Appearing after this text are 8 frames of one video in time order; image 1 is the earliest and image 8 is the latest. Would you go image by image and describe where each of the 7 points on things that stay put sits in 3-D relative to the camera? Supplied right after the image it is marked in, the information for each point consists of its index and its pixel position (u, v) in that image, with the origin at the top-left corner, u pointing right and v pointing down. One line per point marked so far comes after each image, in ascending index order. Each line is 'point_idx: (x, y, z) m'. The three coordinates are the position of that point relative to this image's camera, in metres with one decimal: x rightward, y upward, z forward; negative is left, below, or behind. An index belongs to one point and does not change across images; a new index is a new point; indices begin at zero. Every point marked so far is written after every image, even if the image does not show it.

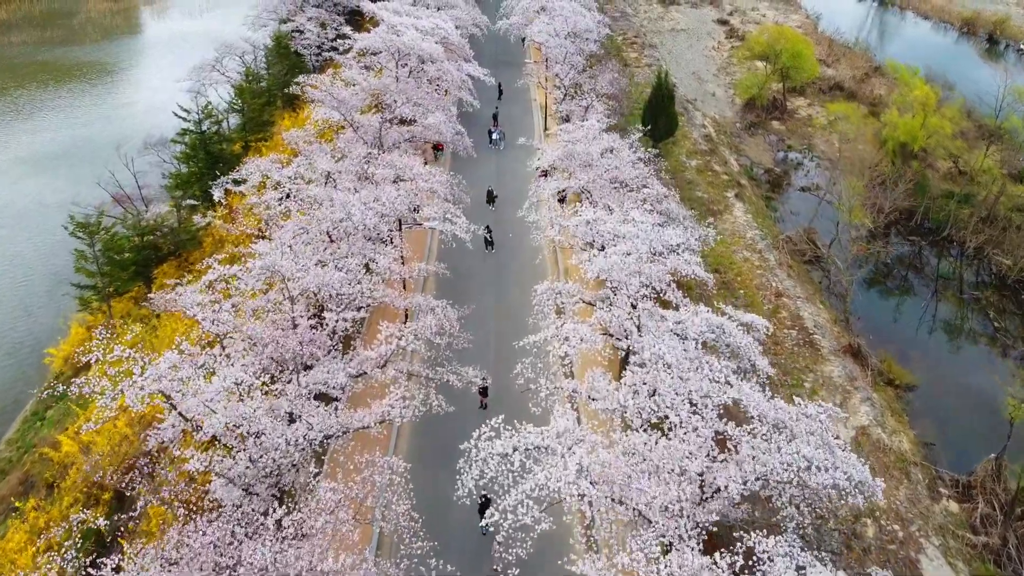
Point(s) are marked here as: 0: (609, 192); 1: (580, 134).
0: (+2.9, +2.8, +17.5) m
1: (+2.3, +5.1, +19.6) m
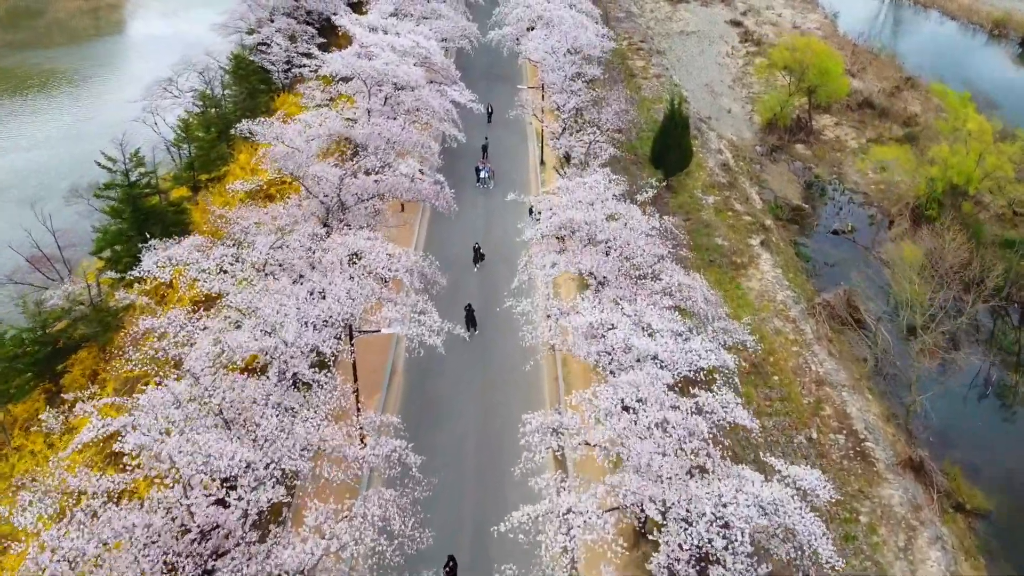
0: (+2.5, +0.2, +14.1) m
1: (+1.9, +2.6, +16.1) m
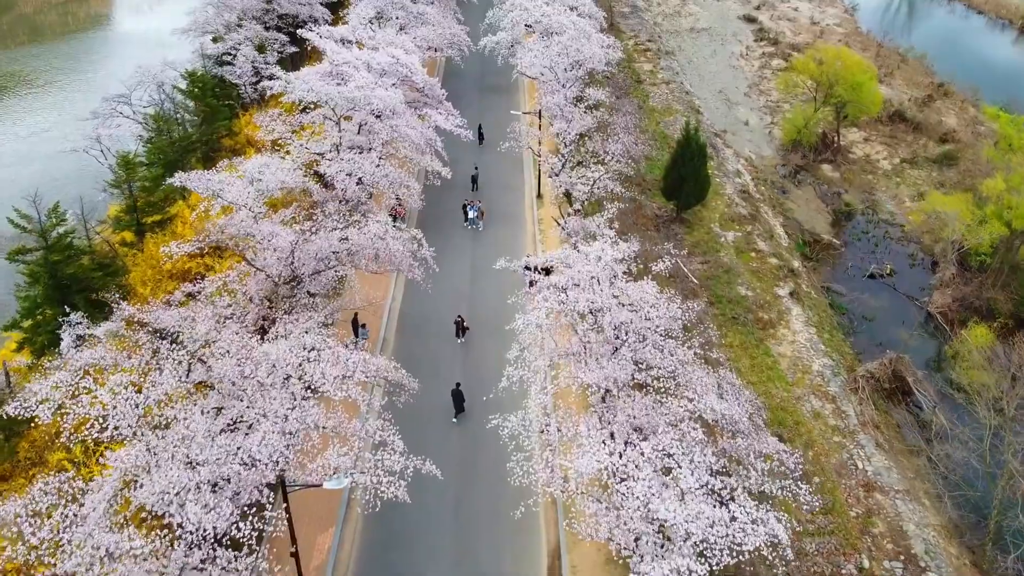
0: (+2.3, -2.0, +11.2) m
1: (+1.7, +0.4, +13.2) m
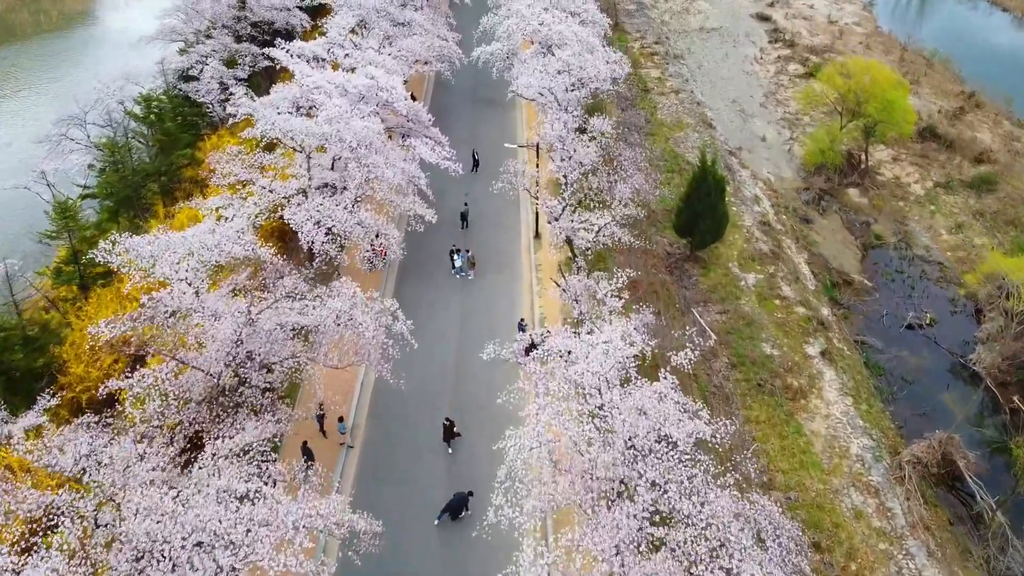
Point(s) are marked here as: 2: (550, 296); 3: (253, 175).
0: (+2.1, -3.9, +9.0) m
1: (+1.5, -1.5, +10.9) m
2: (+1.1, -0.3, +16.9) m
3: (-7.4, +3.1, +16.8) m
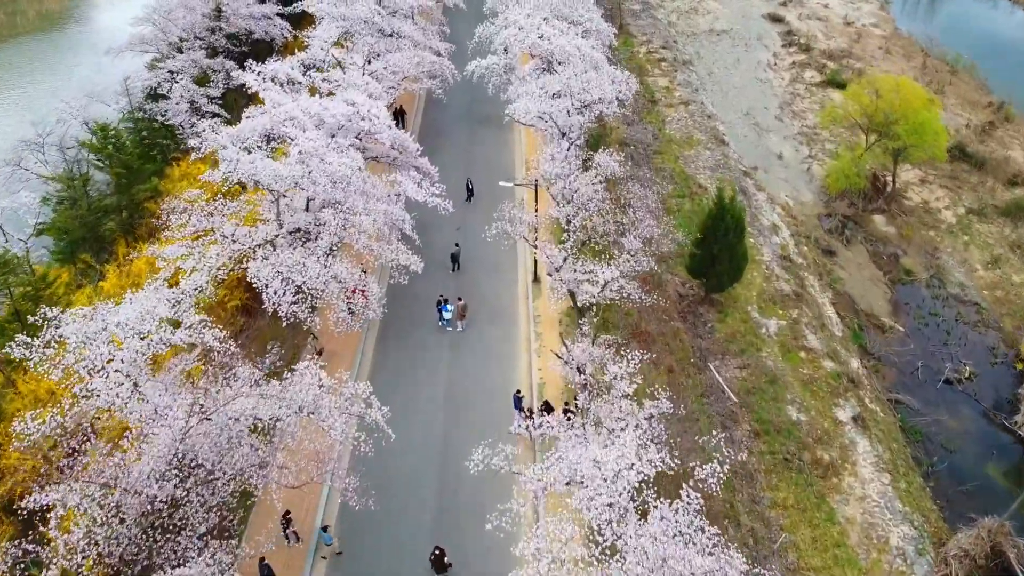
0: (+2.0, -5.6, +7.2) m
1: (+1.4, -3.2, +9.0) m
2: (+1.0, -1.9, +15.0) m
3: (-7.5, +1.6, +14.9) m
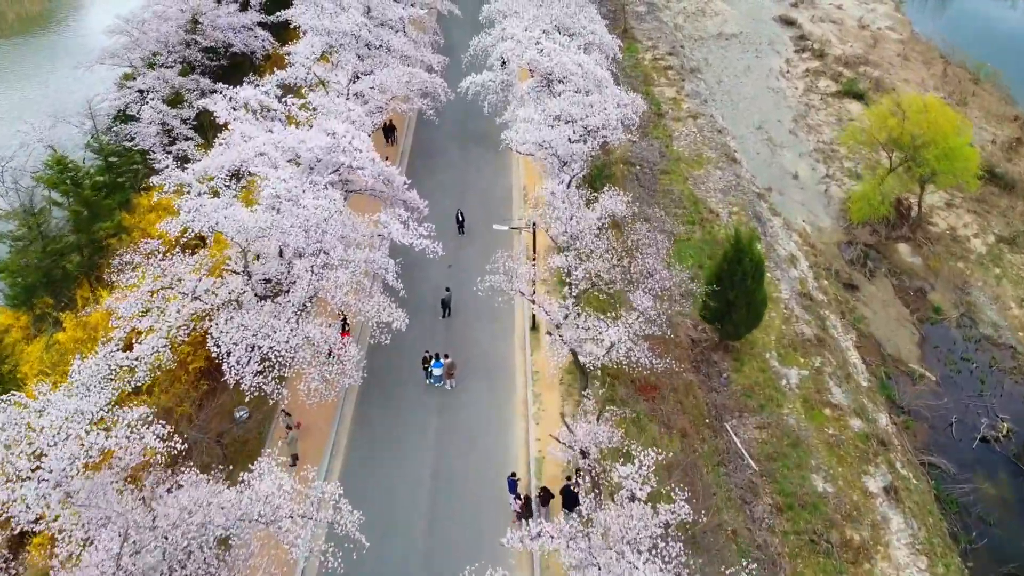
0: (+1.8, -7.1, +5.7) m
1: (+1.2, -4.7, +7.5) m
2: (+0.9, -3.3, +13.5) m
3: (-7.6, +0.2, +13.3) m
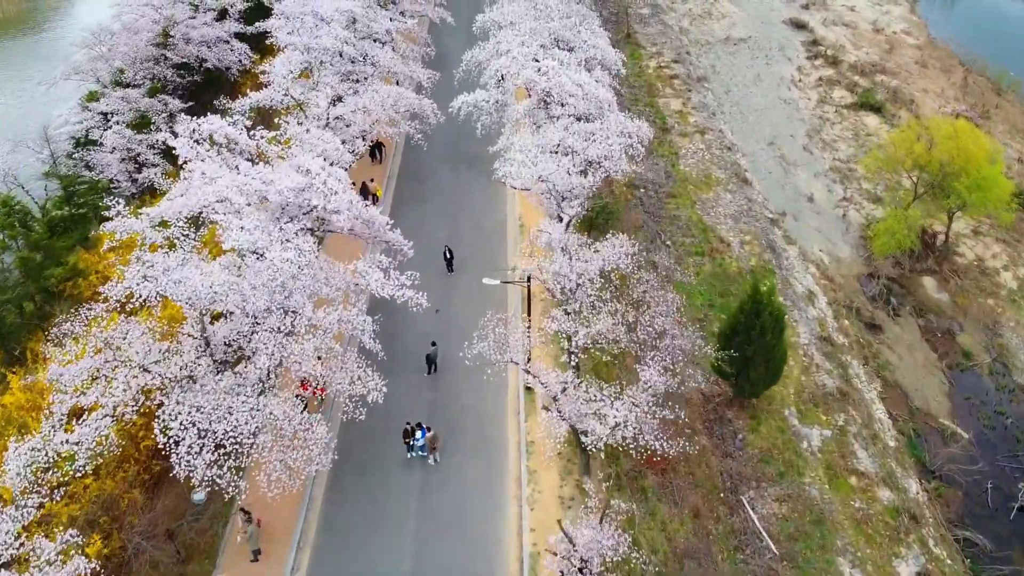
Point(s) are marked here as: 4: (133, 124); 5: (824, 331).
0: (+1.6, -8.7, +4.2) m
1: (+1.0, -6.2, +6.0) m
2: (+0.7, -4.7, +12.0) m
3: (-7.8, -1.2, +11.7) m
4: (-12.3, +5.4, +19.4) m
5: (+9.7, -1.4, +18.3) m
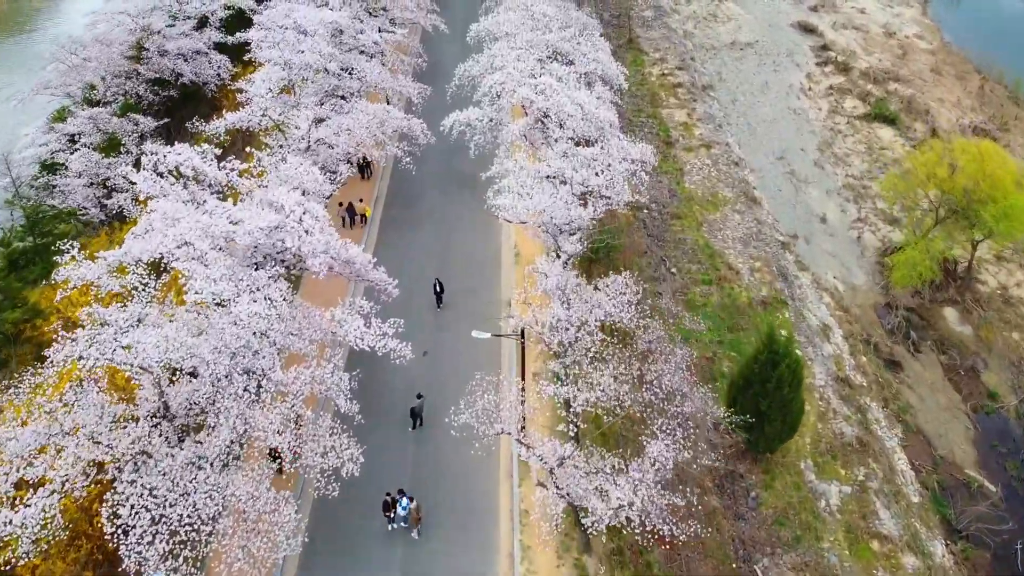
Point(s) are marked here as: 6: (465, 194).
0: (+1.5, -9.9, +3.1) m
1: (+0.9, -7.3, +4.9) m
2: (+0.5, -5.8, +10.8) m
3: (-7.9, -2.4, +10.5) m
4: (-12.5, +4.4, +18.1) m
5: (+9.5, -2.4, +17.1) m
6: (-1.5, +3.0, +19.5) m
